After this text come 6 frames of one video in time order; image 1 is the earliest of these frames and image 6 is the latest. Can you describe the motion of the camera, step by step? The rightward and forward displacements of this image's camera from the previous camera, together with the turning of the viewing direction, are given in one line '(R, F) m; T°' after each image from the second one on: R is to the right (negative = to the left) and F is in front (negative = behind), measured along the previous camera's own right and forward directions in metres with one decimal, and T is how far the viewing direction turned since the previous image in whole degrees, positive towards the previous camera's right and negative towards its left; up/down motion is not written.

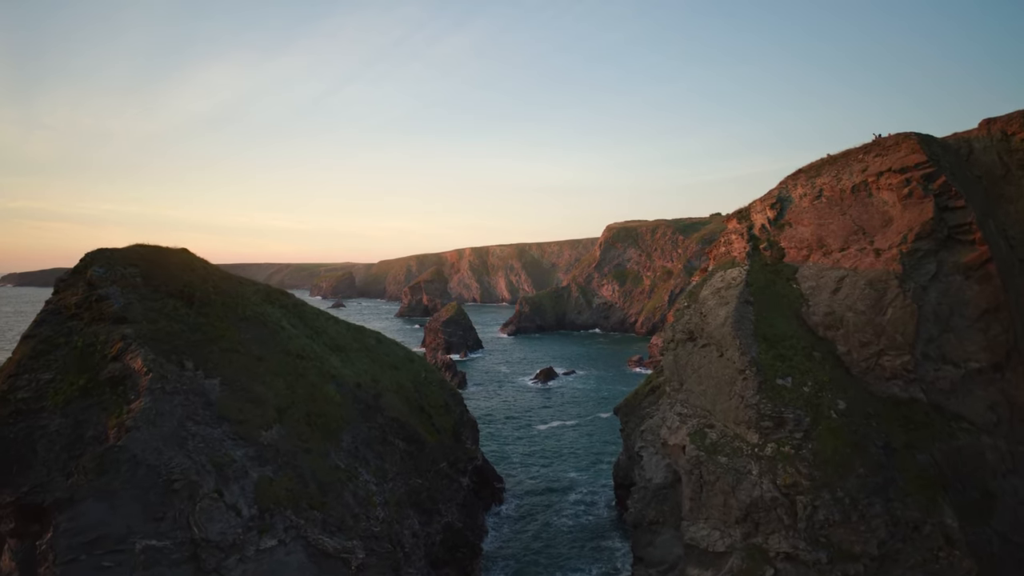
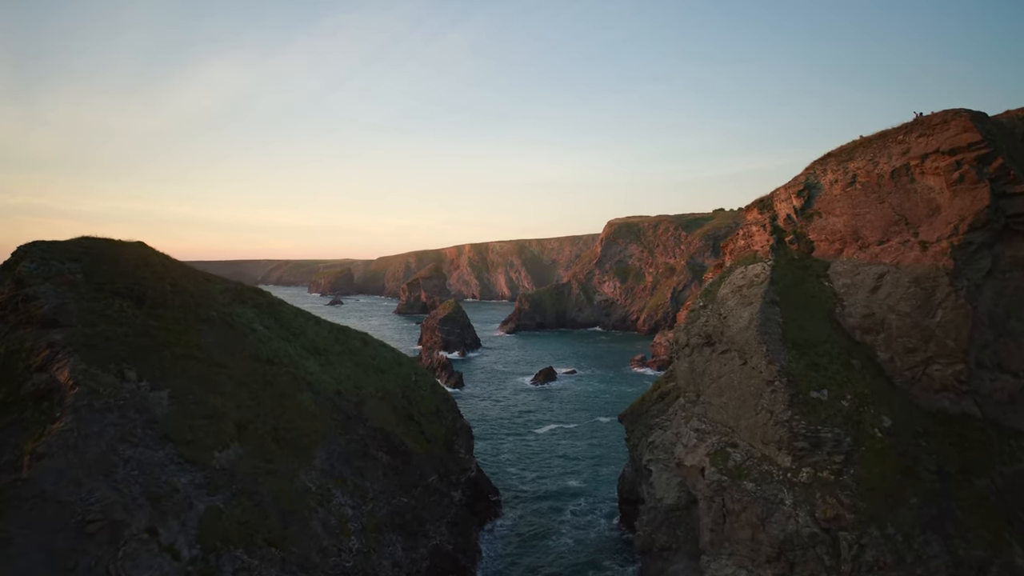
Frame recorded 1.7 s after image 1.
(+0.3, +3.5) m; 0°
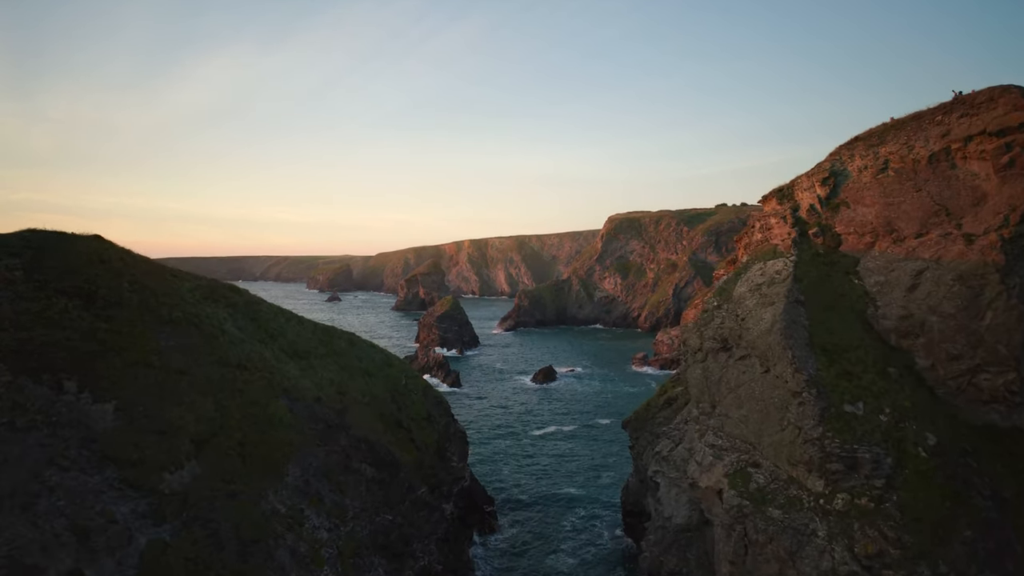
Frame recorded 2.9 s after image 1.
(+0.3, +2.7) m; 0°
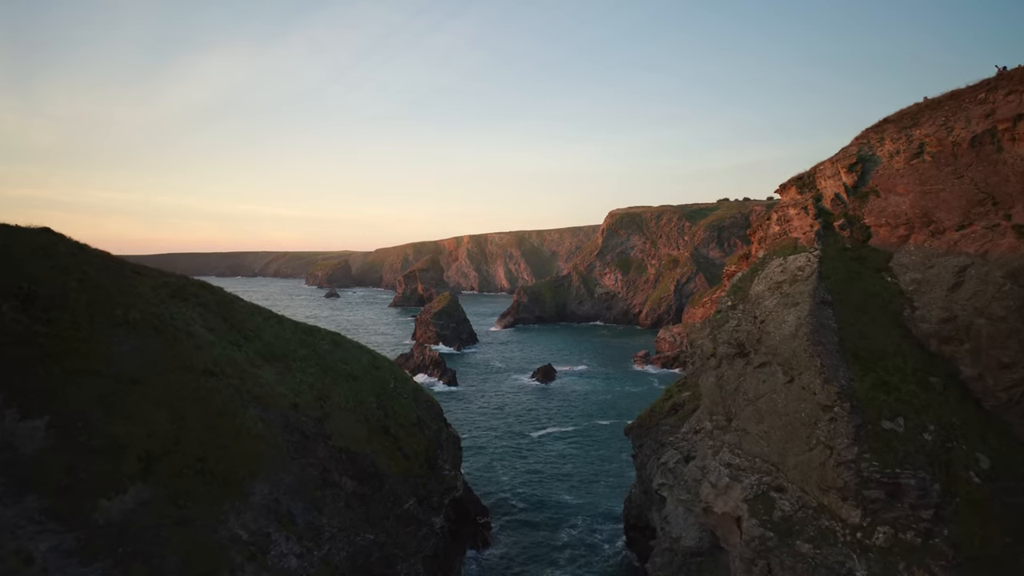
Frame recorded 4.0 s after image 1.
(+0.4, +2.6) m; 0°
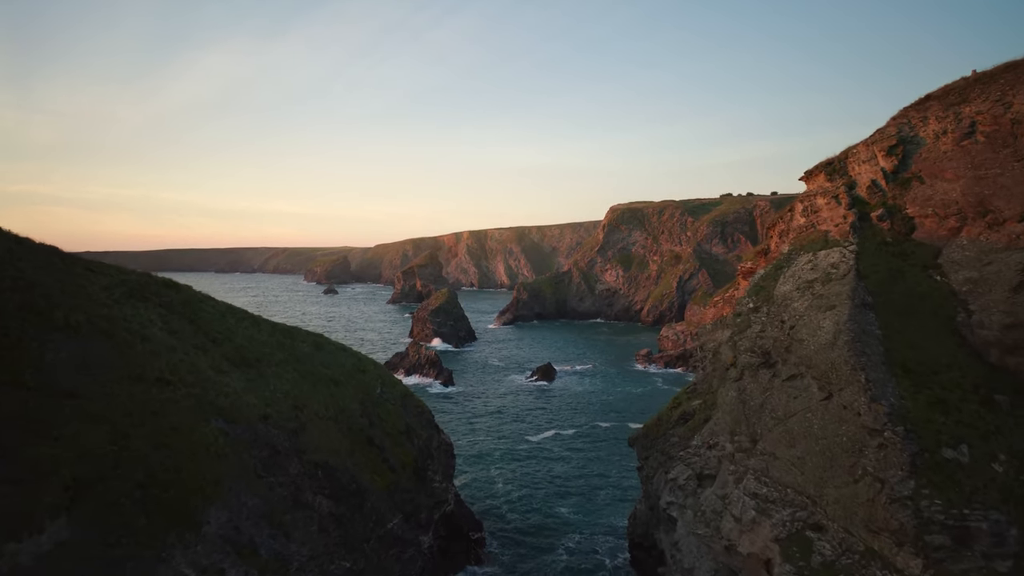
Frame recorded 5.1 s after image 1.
(+0.4, +2.8) m; 0°
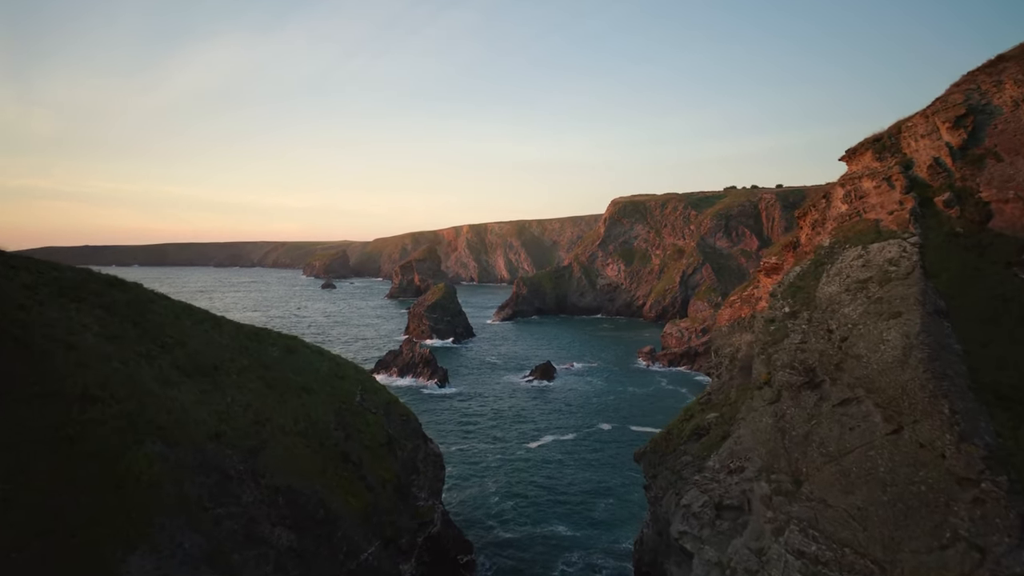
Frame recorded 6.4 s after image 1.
(+0.5, +3.6) m; 0°
